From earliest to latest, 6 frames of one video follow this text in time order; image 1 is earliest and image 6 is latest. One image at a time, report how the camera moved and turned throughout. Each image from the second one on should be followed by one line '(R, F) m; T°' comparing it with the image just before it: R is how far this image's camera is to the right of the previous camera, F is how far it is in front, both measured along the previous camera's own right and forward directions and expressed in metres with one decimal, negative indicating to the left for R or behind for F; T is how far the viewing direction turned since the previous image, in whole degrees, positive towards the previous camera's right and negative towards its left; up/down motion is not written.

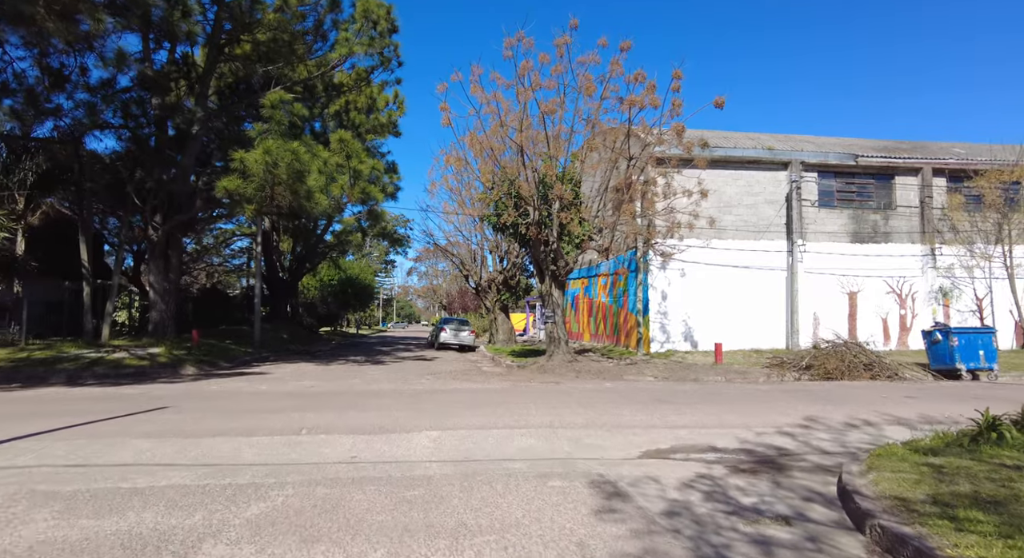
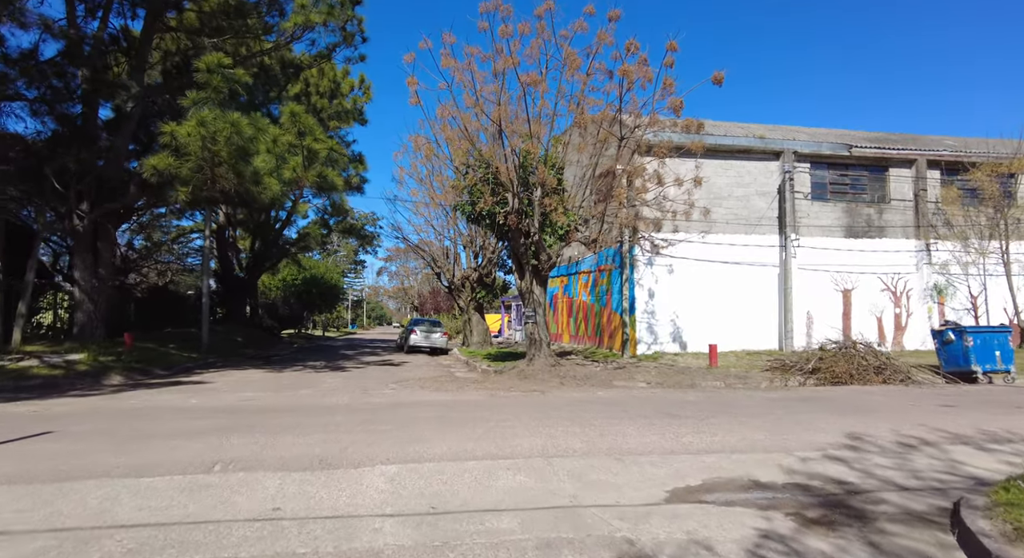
(-0.1, +1.8) m; +3°
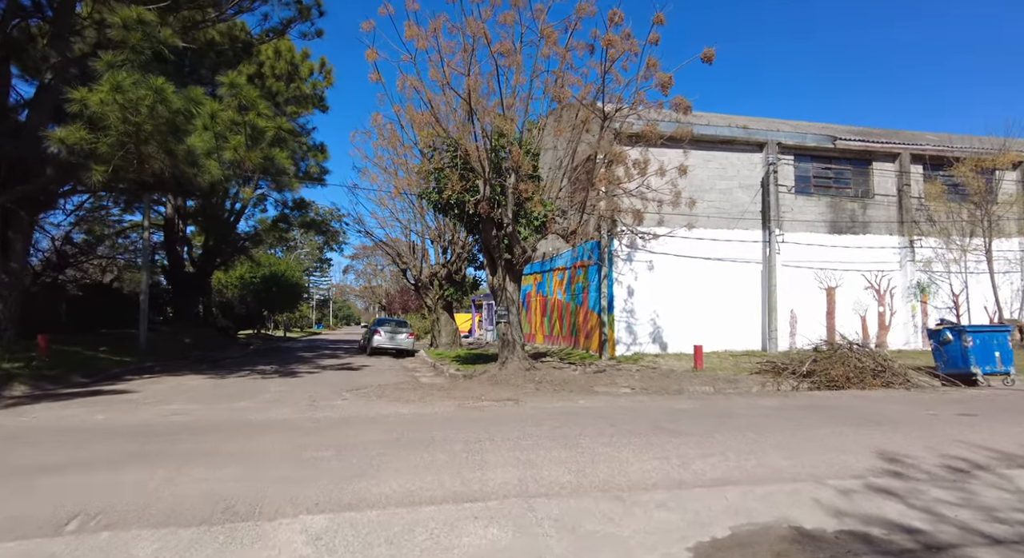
(0.0, +1.4) m; +3°
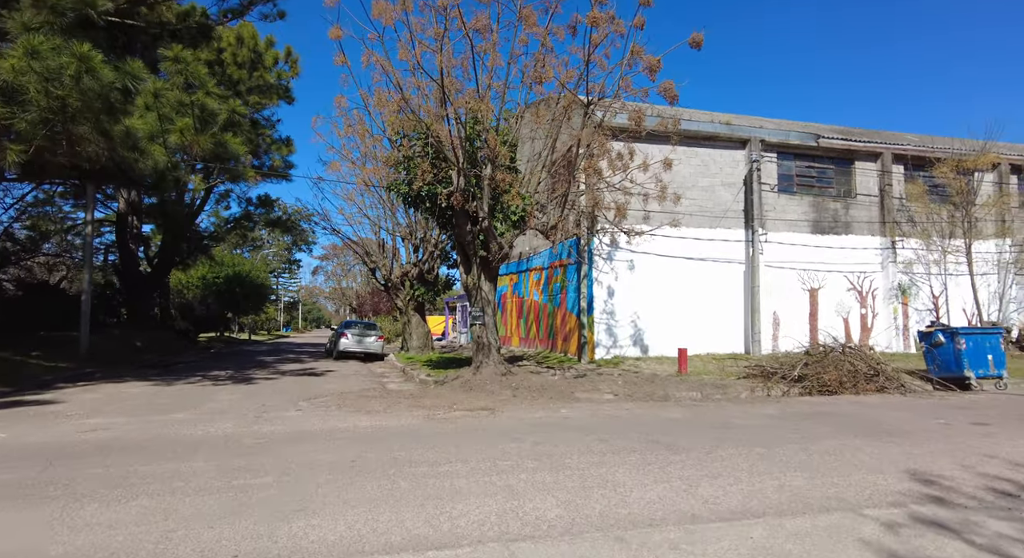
(0.0, +1.0) m; +3°
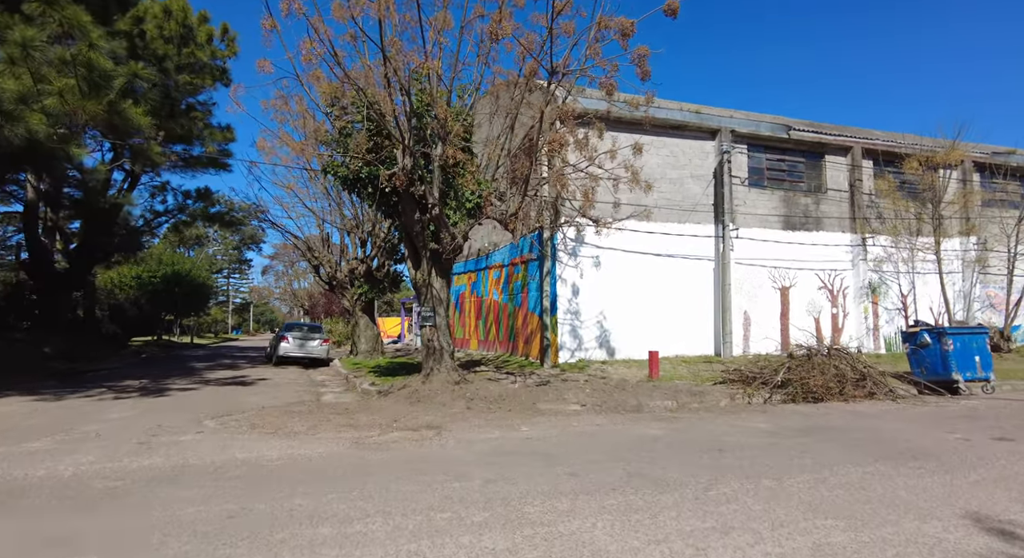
(+0.2, +1.6) m; +4°
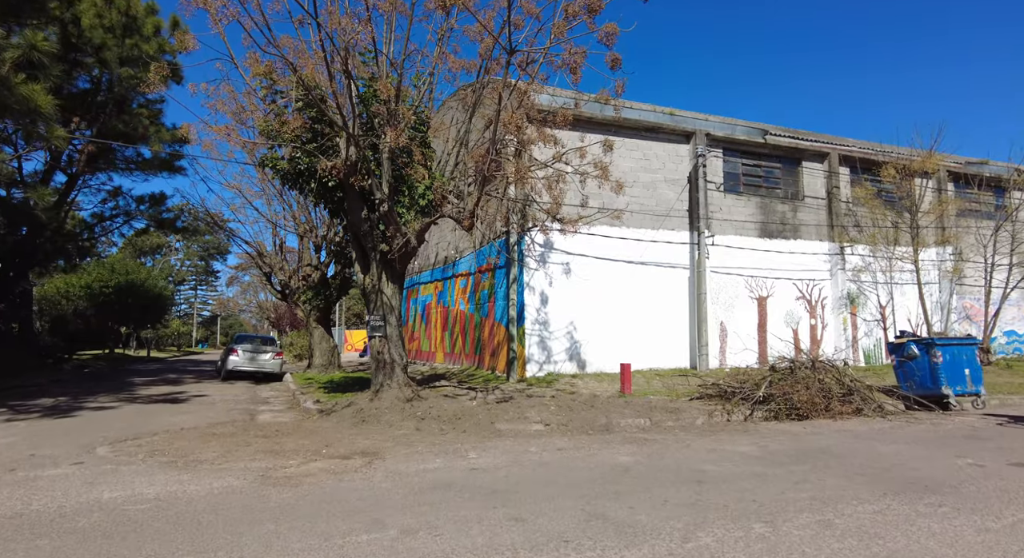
(+0.4, +1.1) m; +2°
